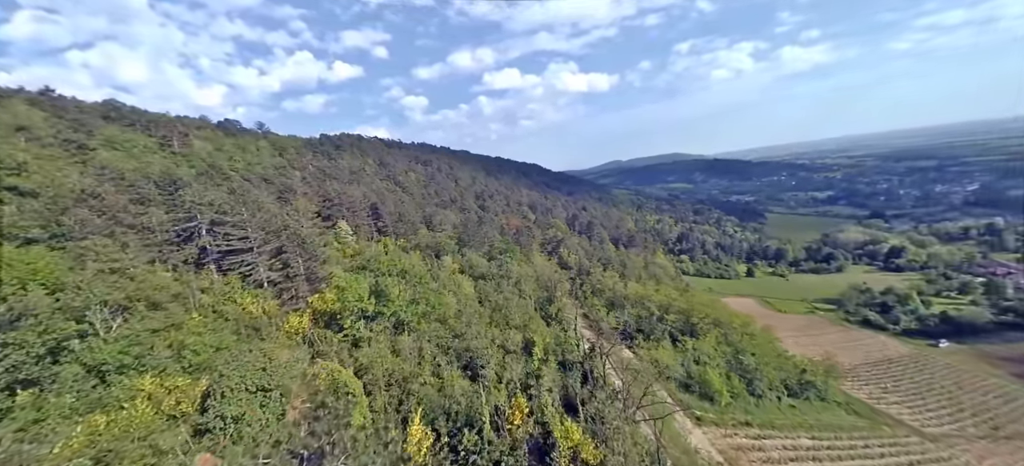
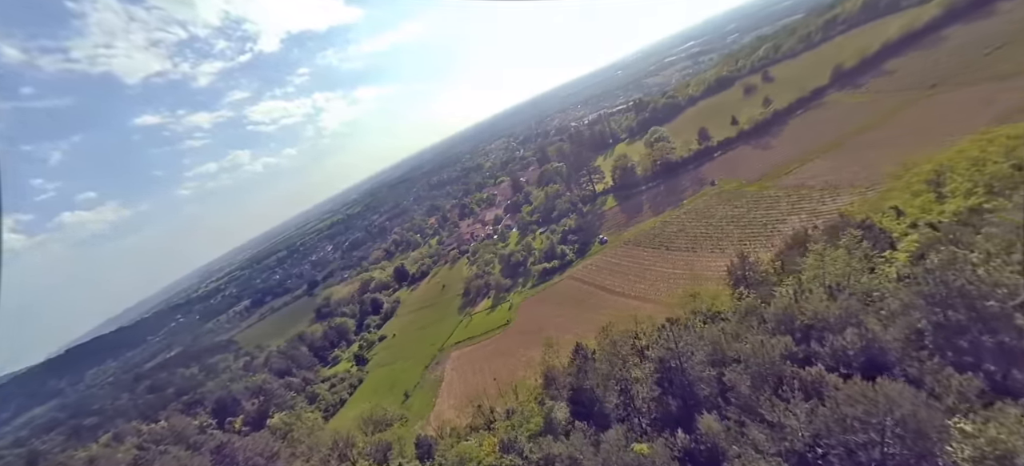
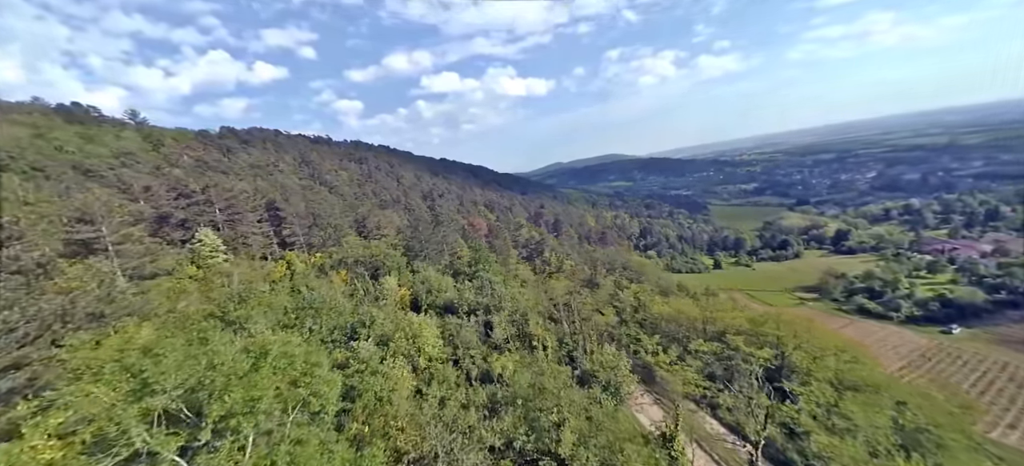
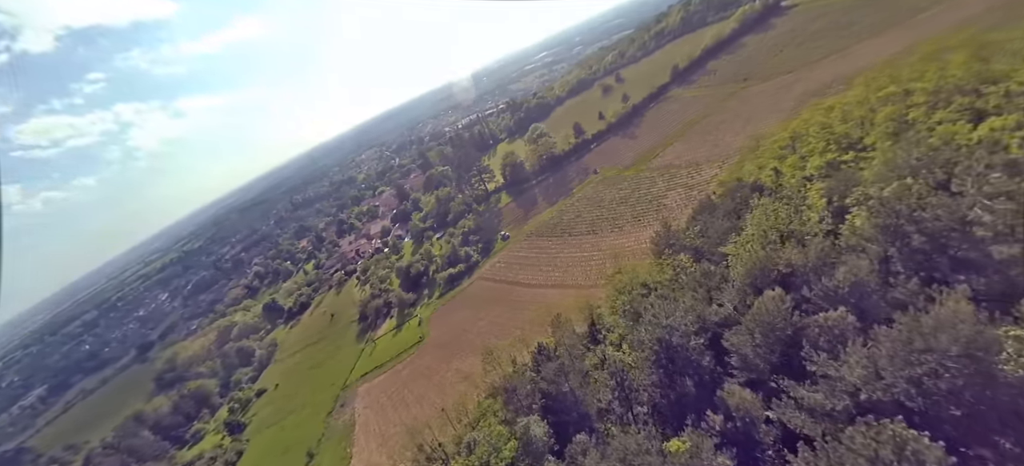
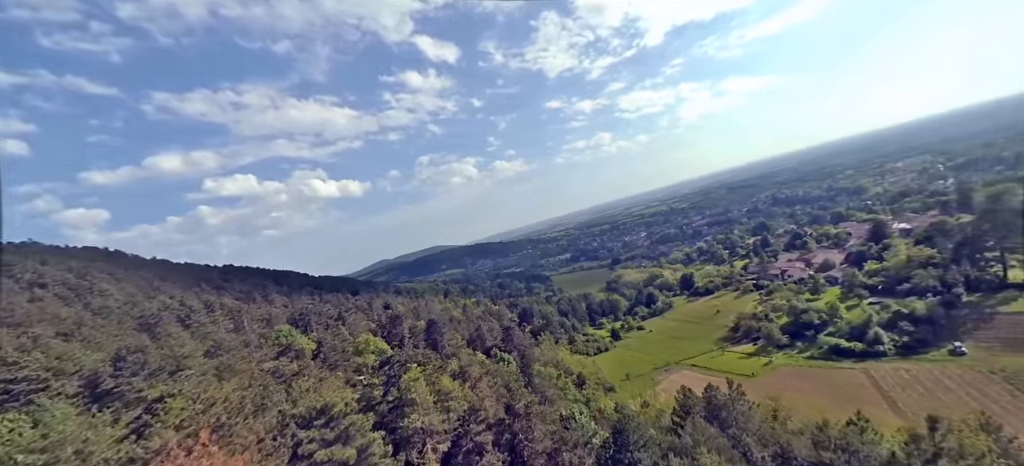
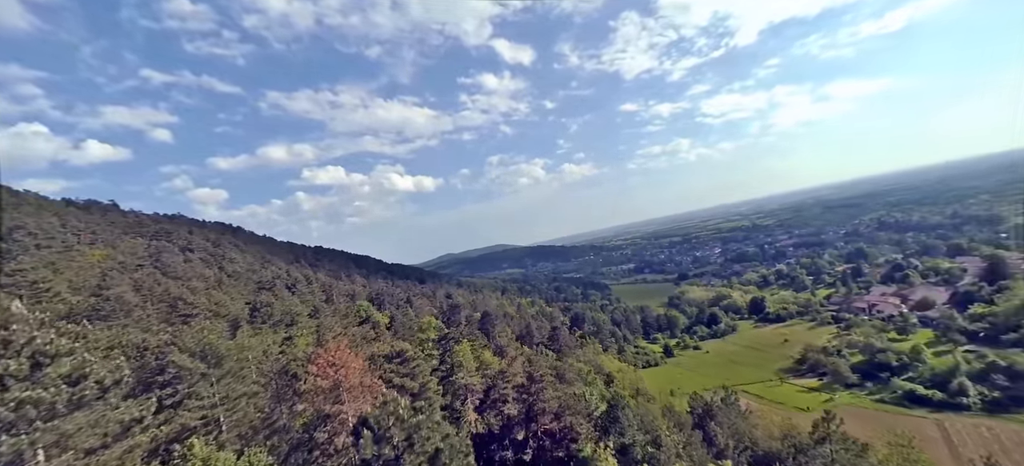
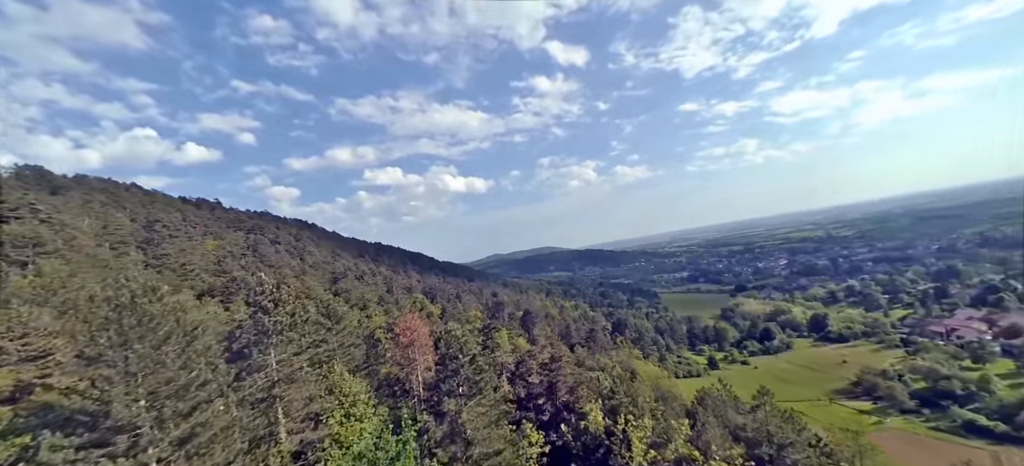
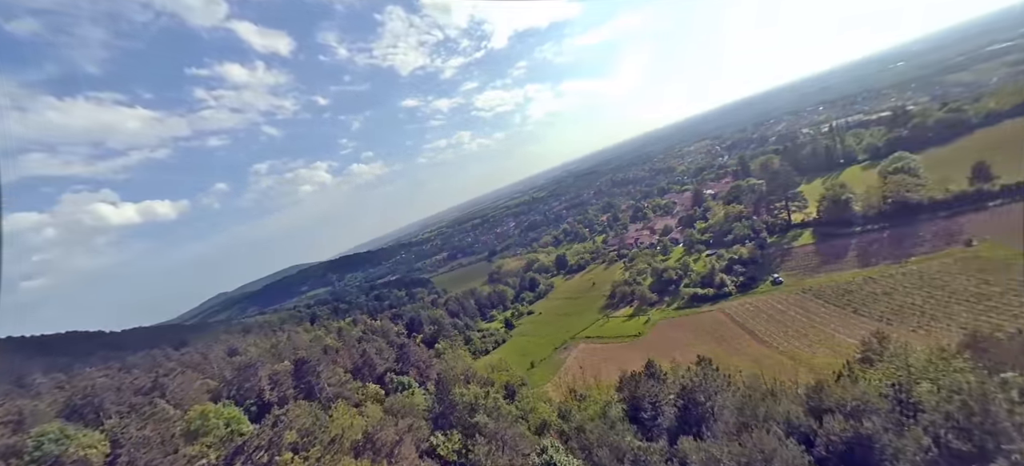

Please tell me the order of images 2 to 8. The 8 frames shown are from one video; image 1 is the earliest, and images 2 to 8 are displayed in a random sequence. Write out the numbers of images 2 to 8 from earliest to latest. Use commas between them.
3, 7, 6, 5, 8, 2, 4
